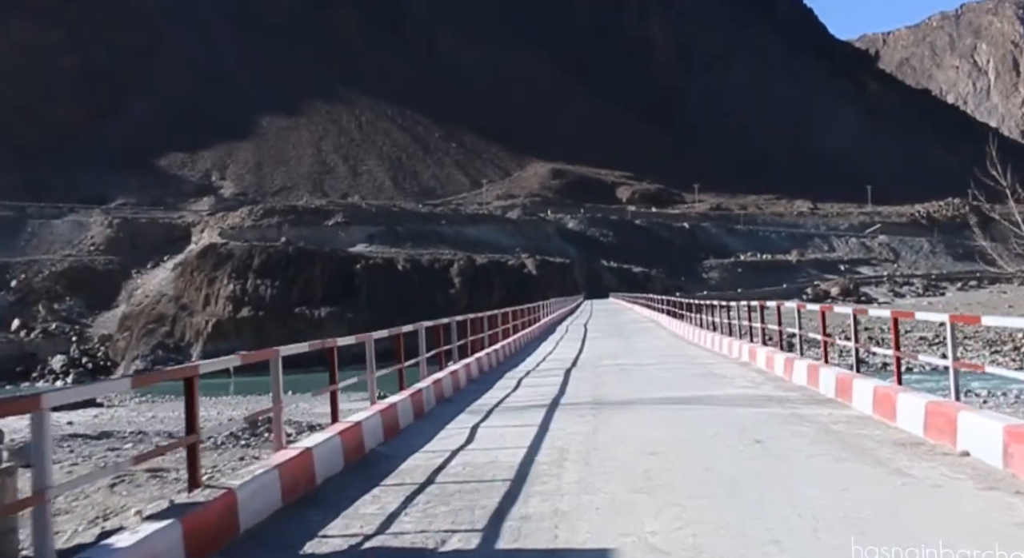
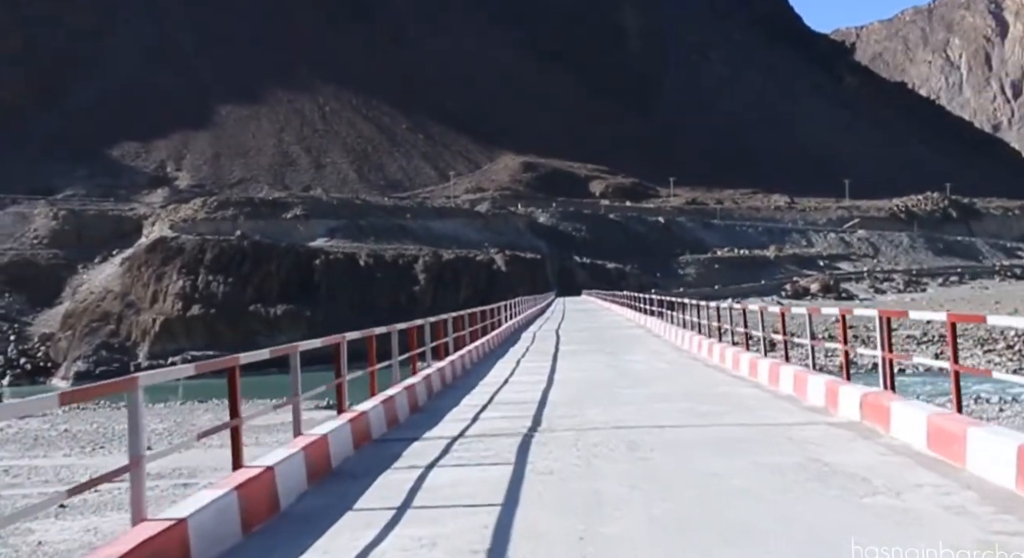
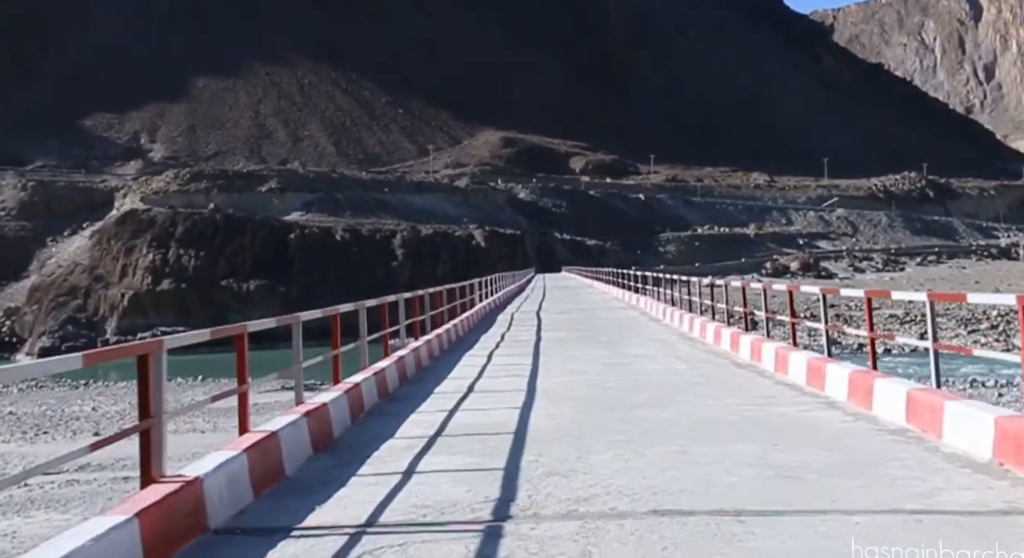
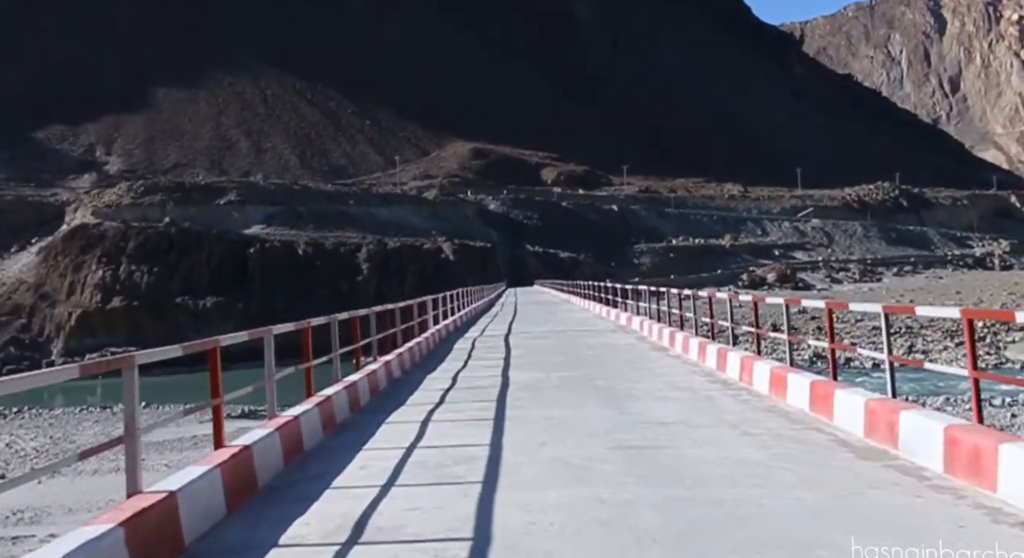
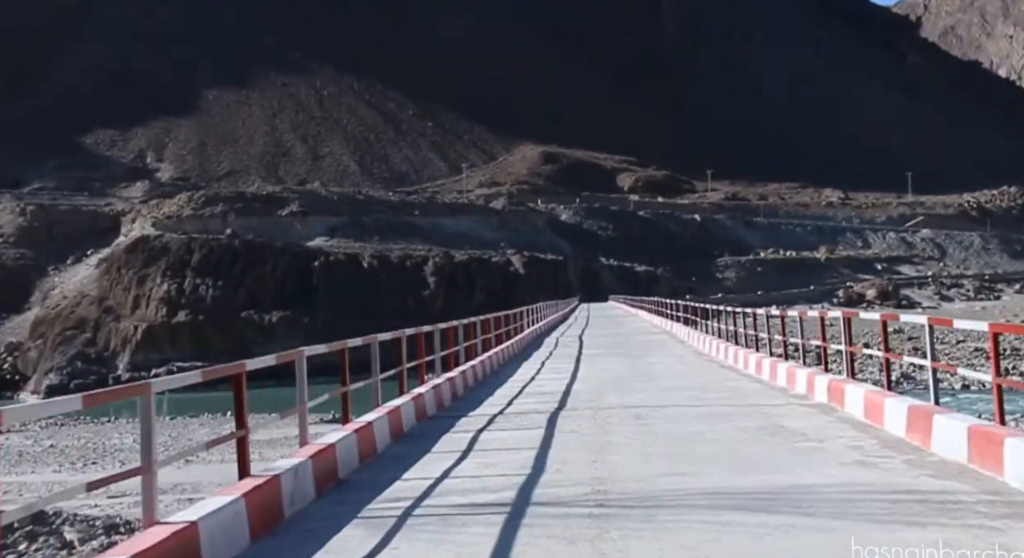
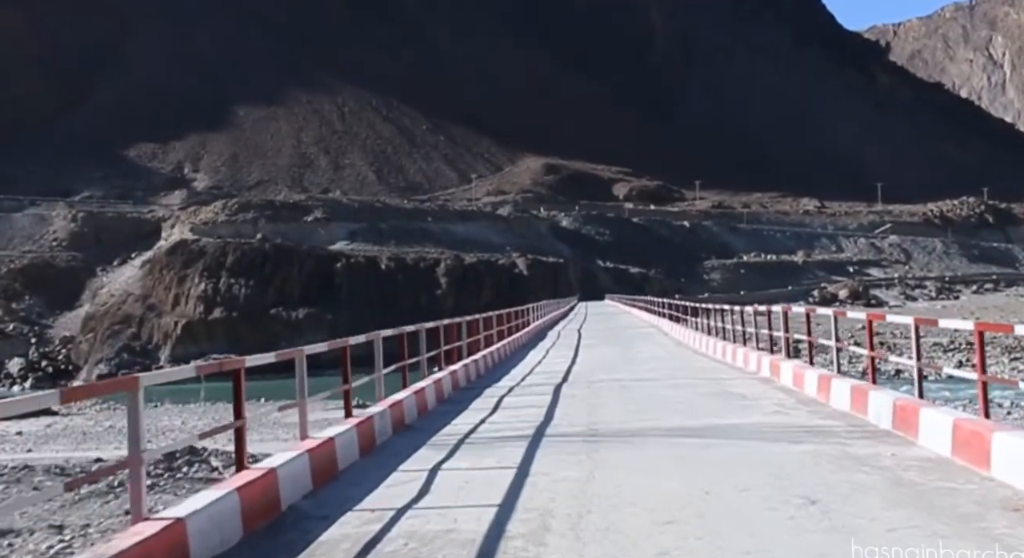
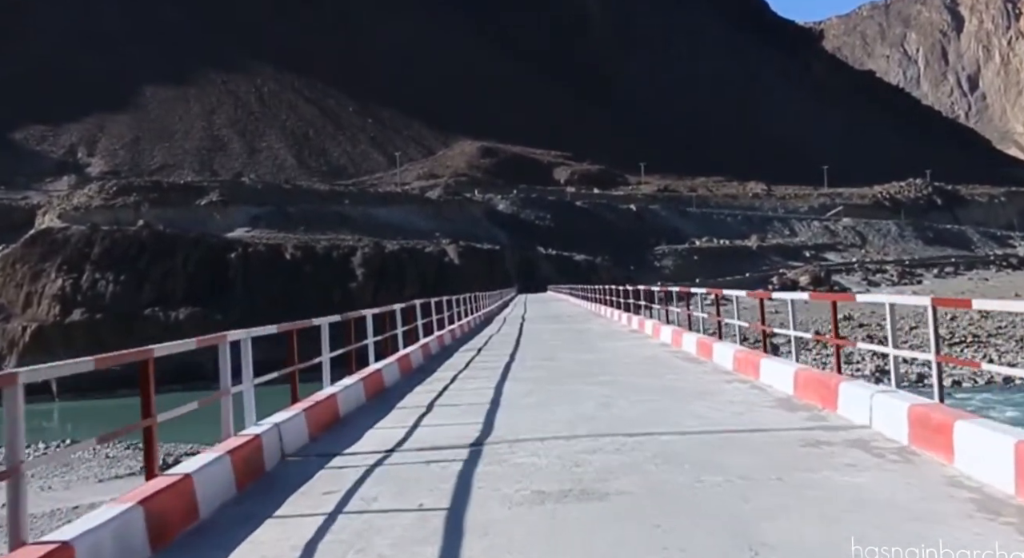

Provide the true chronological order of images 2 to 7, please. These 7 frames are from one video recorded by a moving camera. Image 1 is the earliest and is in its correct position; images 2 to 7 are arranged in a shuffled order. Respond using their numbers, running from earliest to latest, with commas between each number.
6, 5, 2, 3, 4, 7
